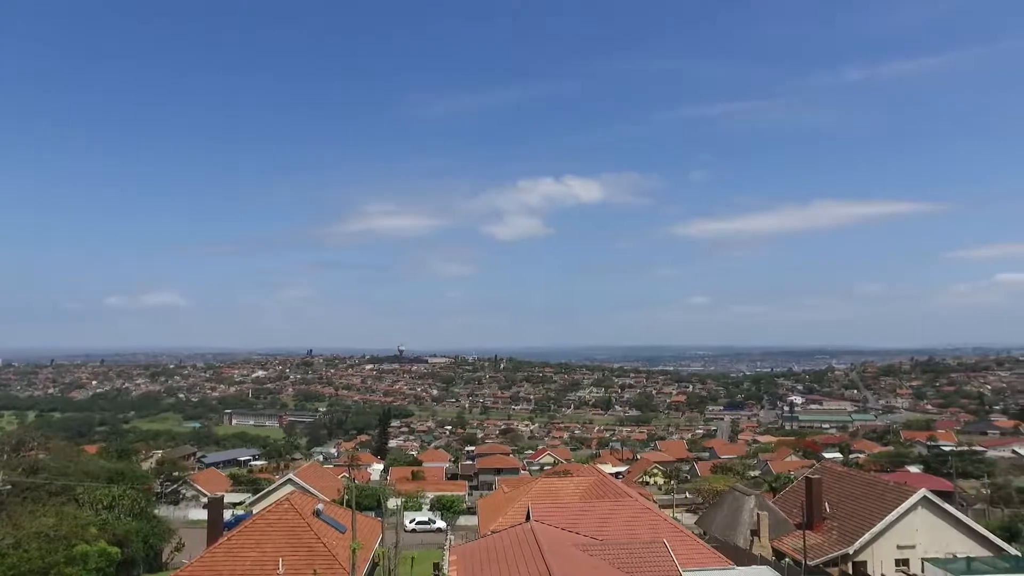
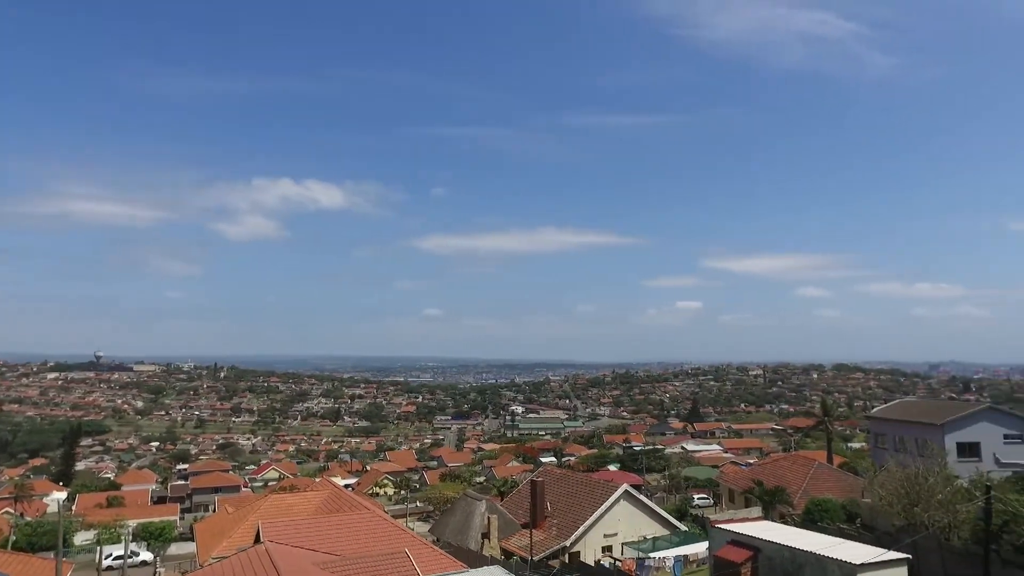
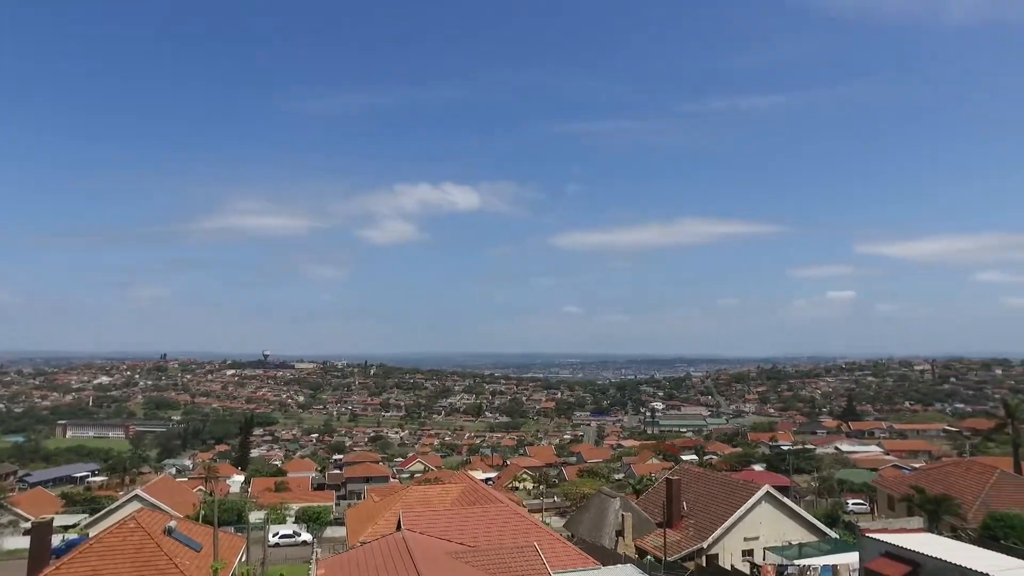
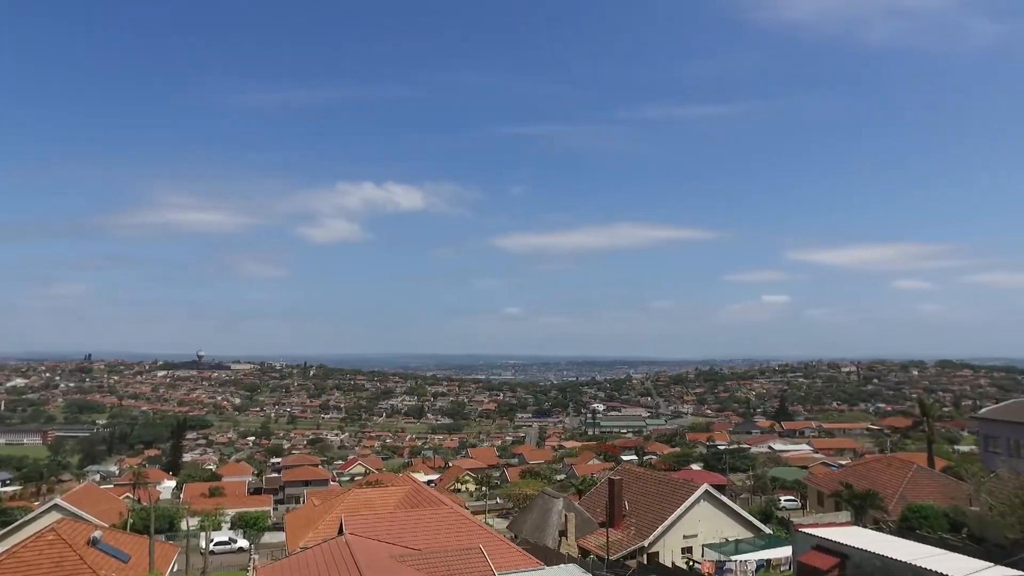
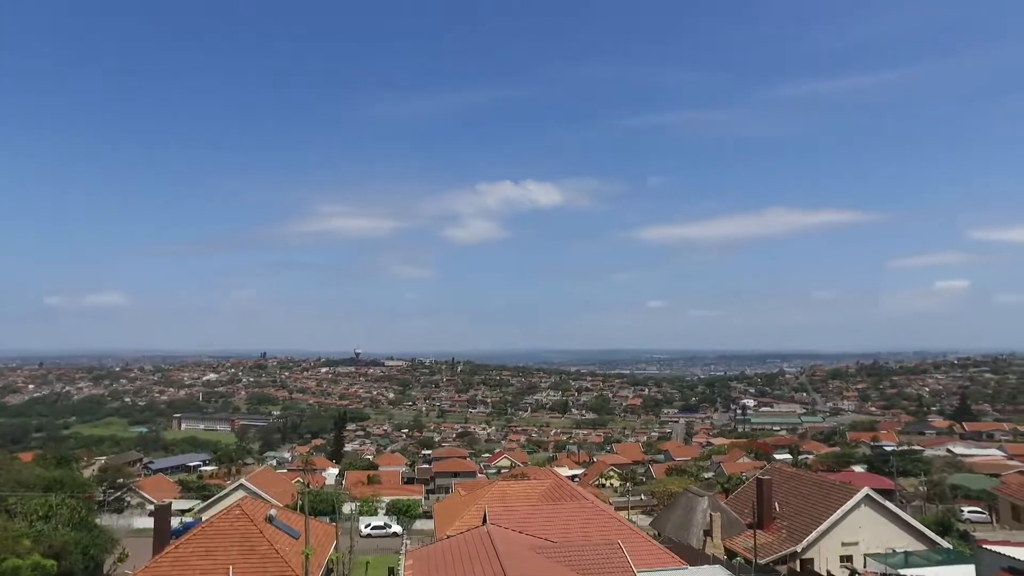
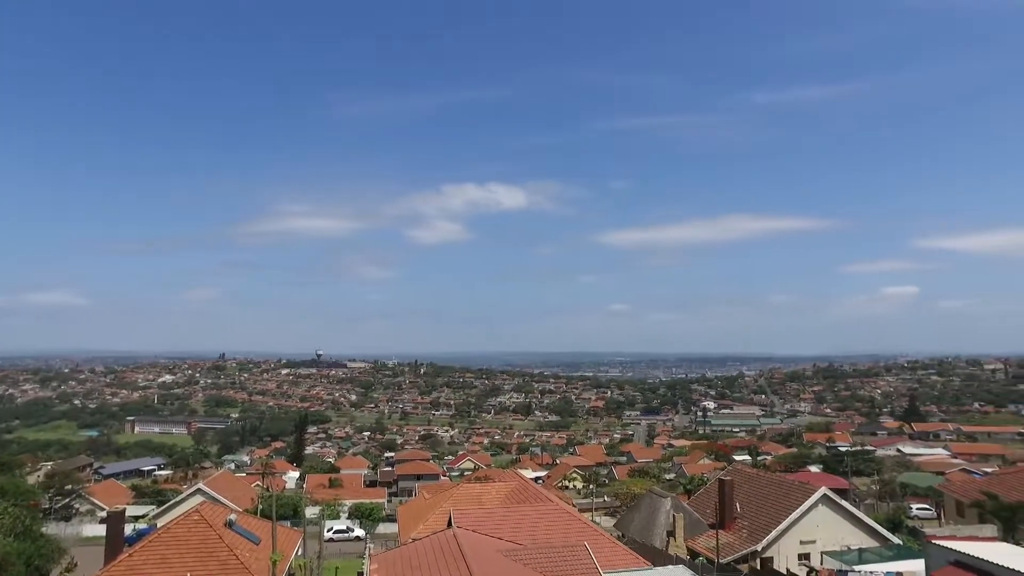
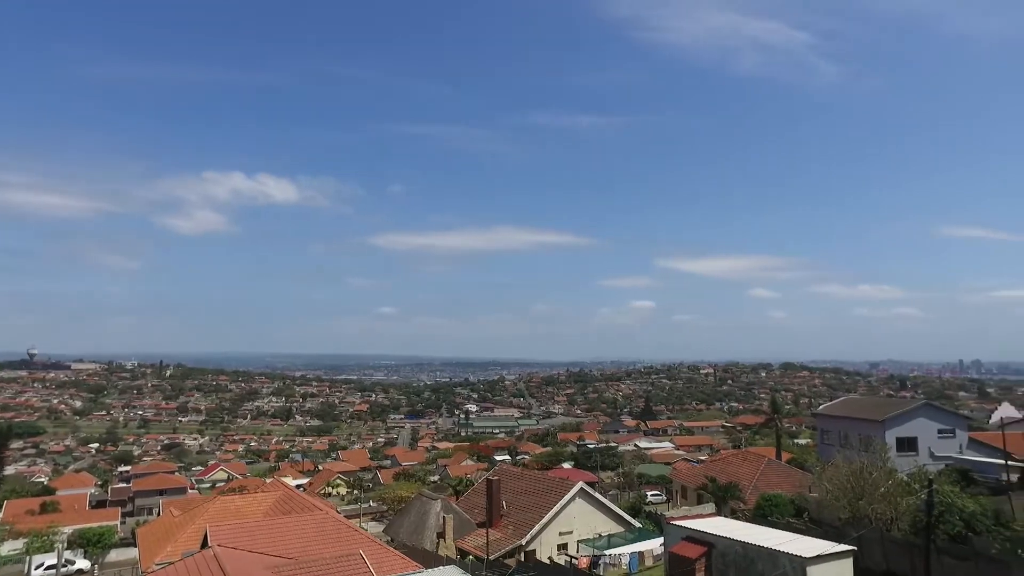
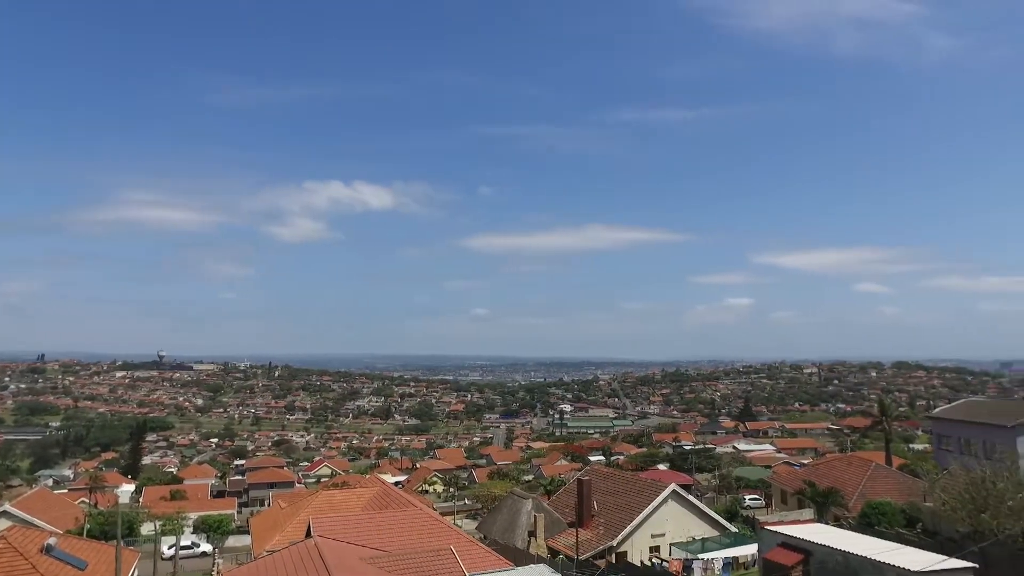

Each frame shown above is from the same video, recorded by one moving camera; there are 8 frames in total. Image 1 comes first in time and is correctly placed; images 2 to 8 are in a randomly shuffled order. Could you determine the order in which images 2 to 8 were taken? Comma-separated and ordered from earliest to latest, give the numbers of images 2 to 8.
5, 6, 3, 4, 8, 2, 7
